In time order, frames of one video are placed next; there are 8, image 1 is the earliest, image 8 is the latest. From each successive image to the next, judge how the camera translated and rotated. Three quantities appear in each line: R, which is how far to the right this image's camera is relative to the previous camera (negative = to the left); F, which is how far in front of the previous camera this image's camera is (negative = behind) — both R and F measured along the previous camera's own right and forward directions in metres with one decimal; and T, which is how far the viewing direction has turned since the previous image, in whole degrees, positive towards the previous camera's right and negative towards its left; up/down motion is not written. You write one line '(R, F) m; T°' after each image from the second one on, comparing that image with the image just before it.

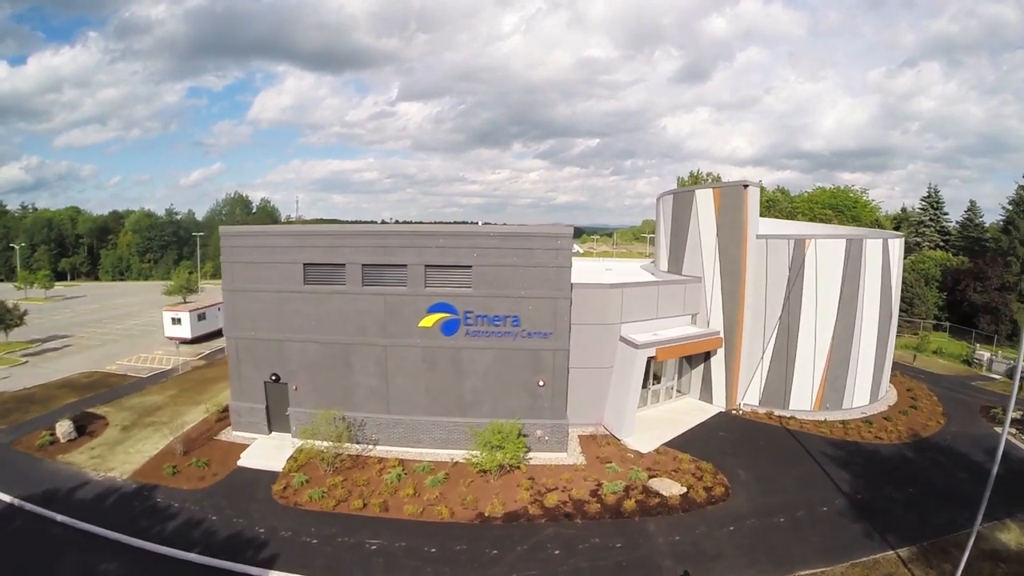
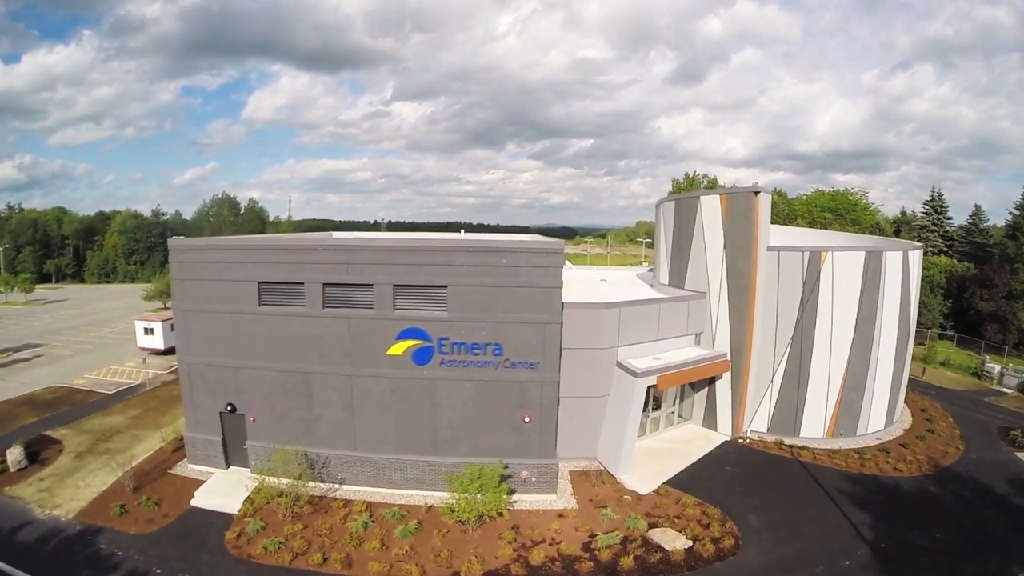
(+0.5, +2.1) m; 0°
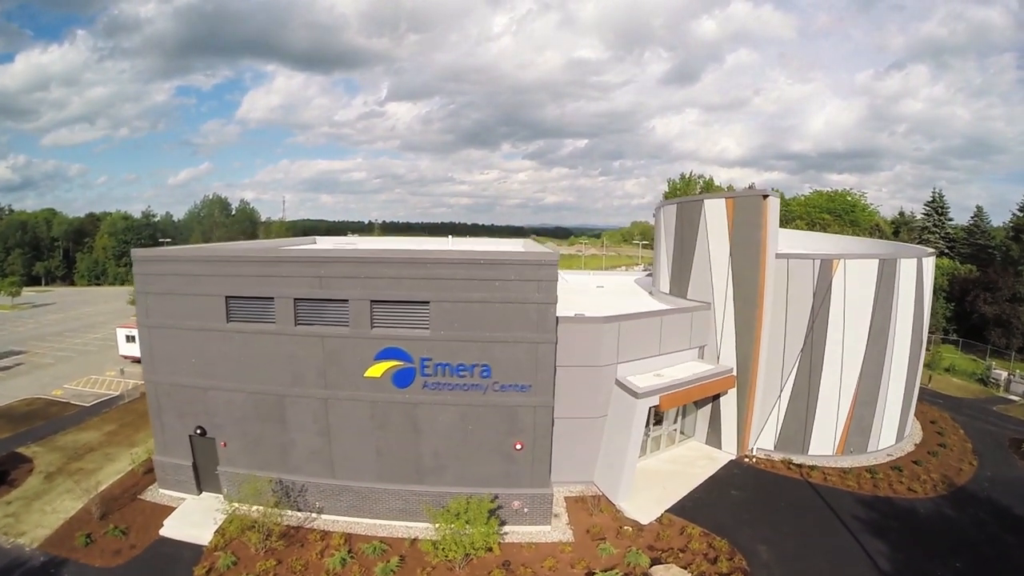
(+0.2, +1.2) m; 0°
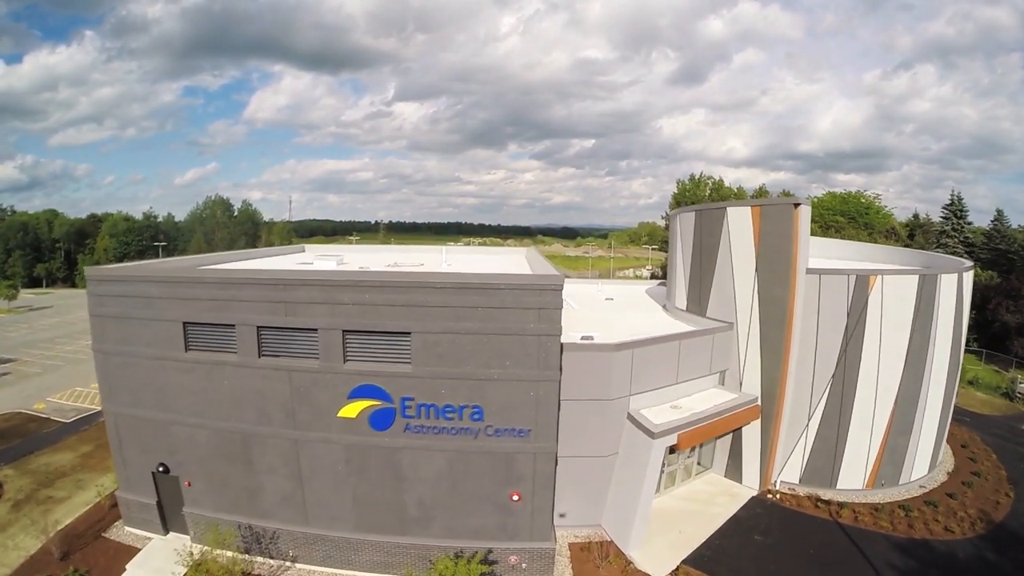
(+0.2, +1.8) m; -1°
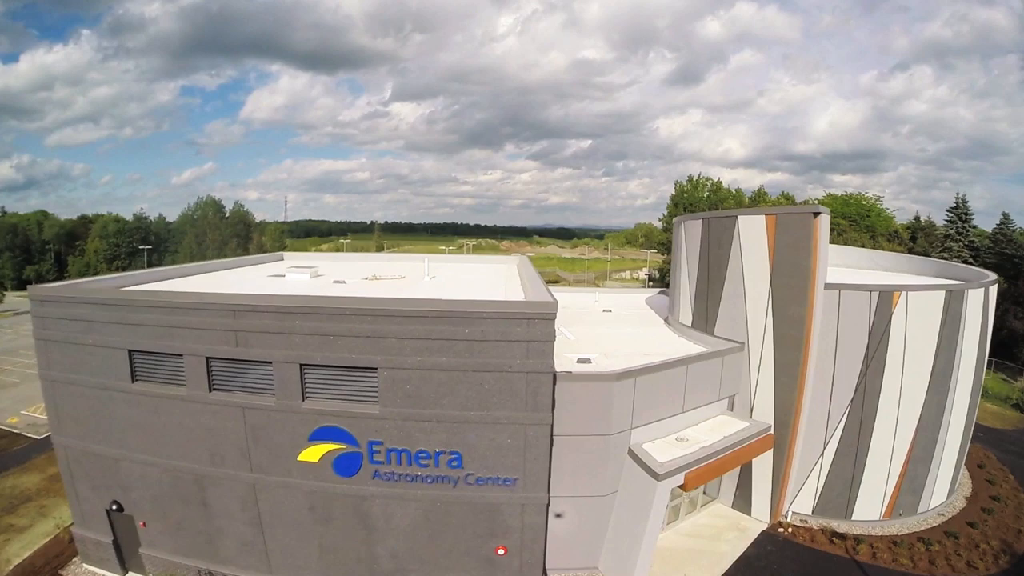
(+0.3, +1.5) m; 0°
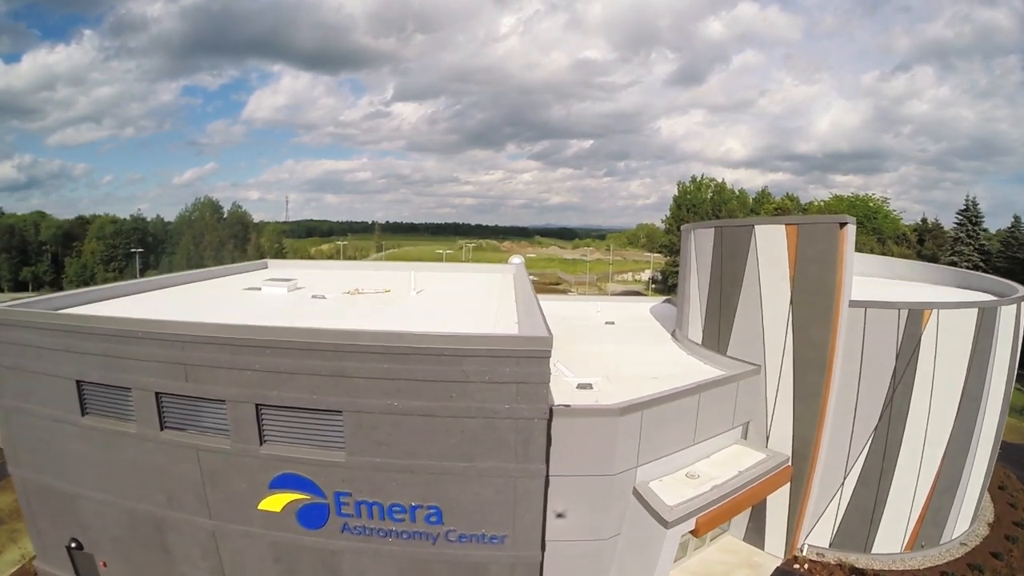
(+0.2, +1.3) m; 0°
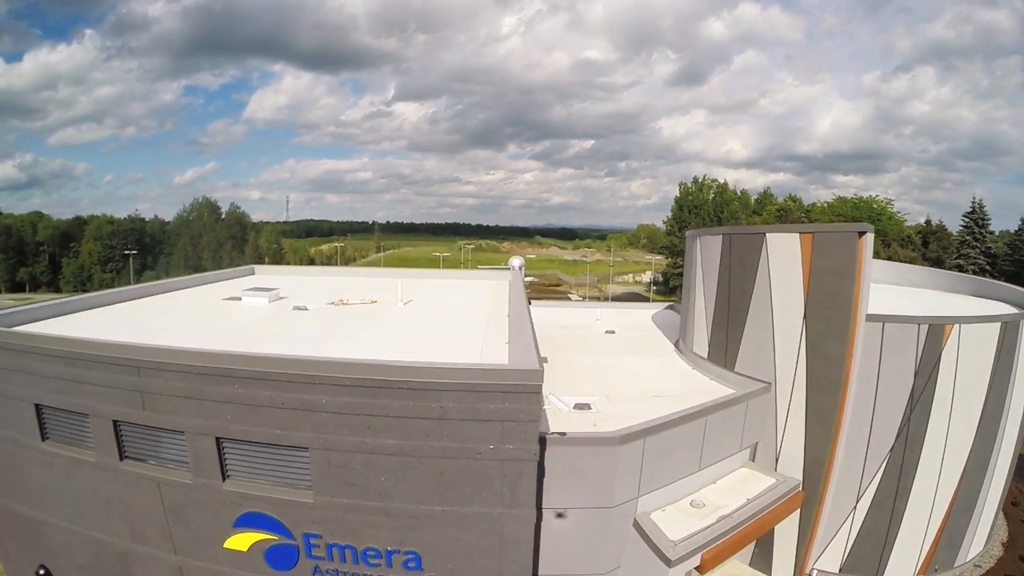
(+0.2, +0.9) m; 0°
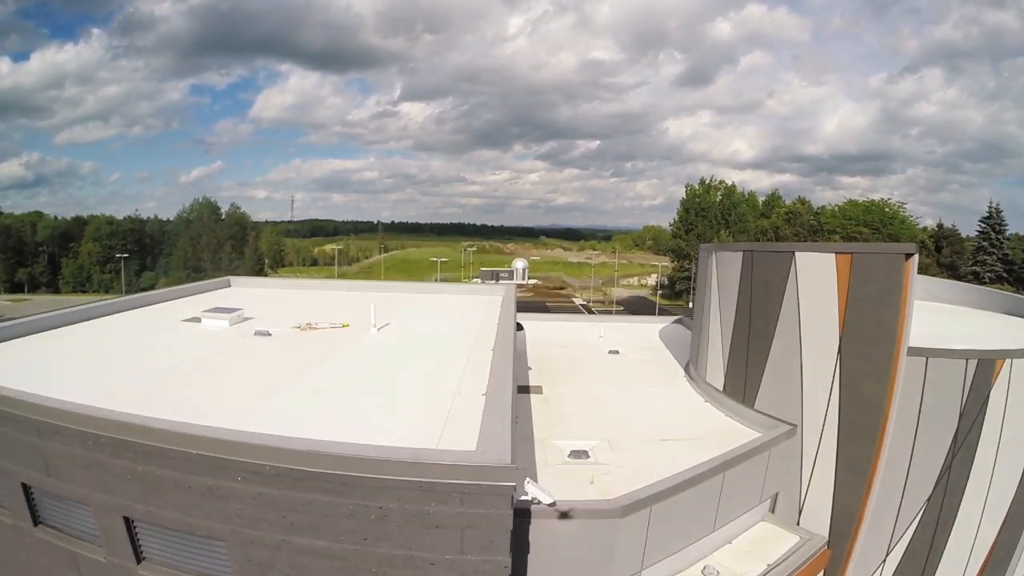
(+0.4, +1.6) m; 0°
